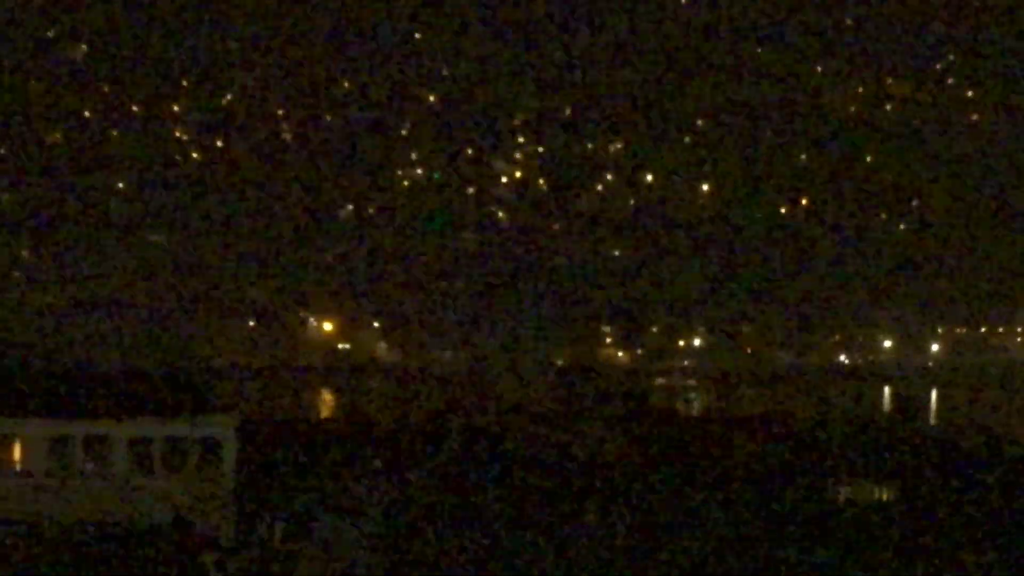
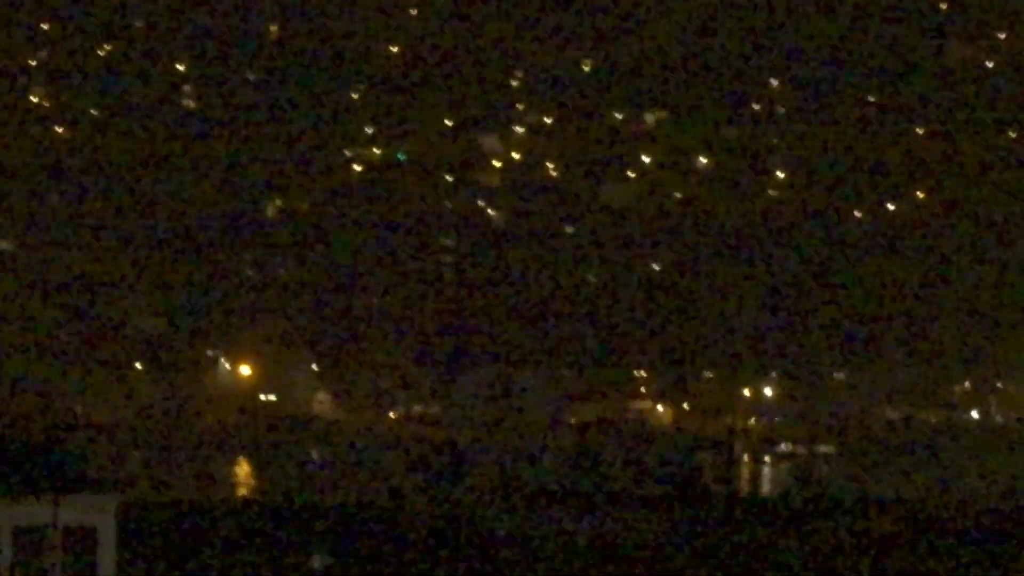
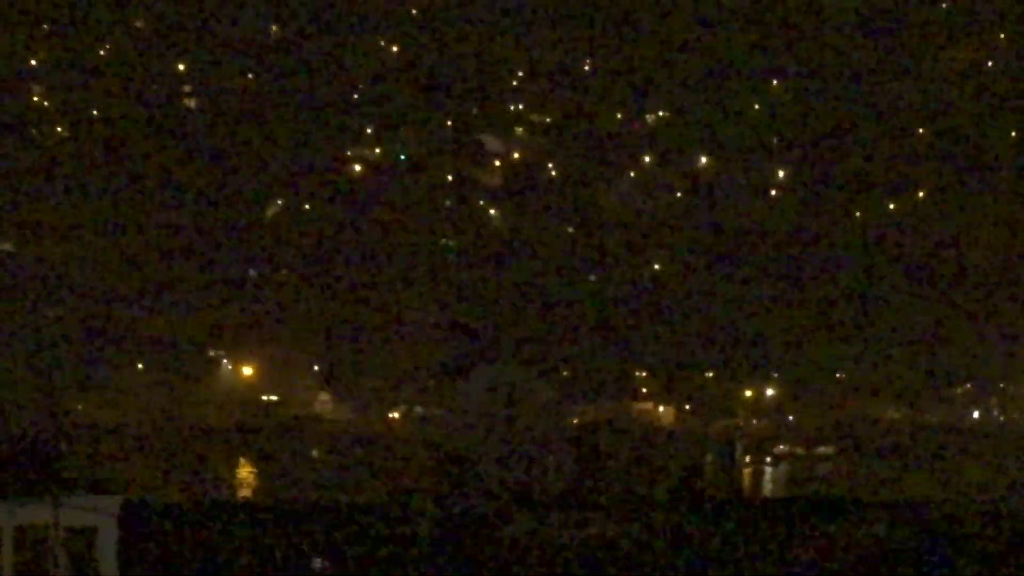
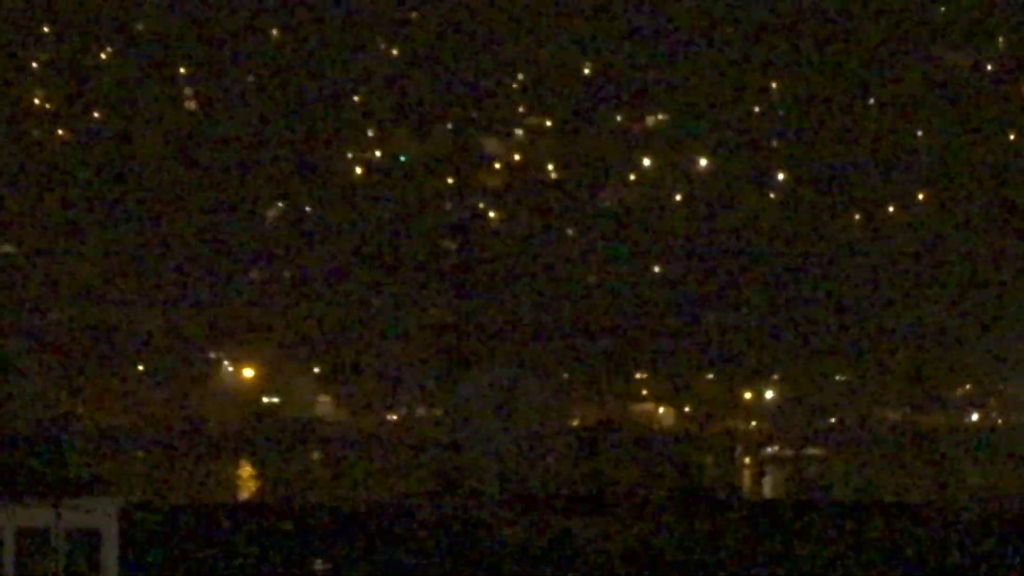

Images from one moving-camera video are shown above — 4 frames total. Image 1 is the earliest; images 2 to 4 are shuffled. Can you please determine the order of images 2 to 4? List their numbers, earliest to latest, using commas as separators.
4, 3, 2
